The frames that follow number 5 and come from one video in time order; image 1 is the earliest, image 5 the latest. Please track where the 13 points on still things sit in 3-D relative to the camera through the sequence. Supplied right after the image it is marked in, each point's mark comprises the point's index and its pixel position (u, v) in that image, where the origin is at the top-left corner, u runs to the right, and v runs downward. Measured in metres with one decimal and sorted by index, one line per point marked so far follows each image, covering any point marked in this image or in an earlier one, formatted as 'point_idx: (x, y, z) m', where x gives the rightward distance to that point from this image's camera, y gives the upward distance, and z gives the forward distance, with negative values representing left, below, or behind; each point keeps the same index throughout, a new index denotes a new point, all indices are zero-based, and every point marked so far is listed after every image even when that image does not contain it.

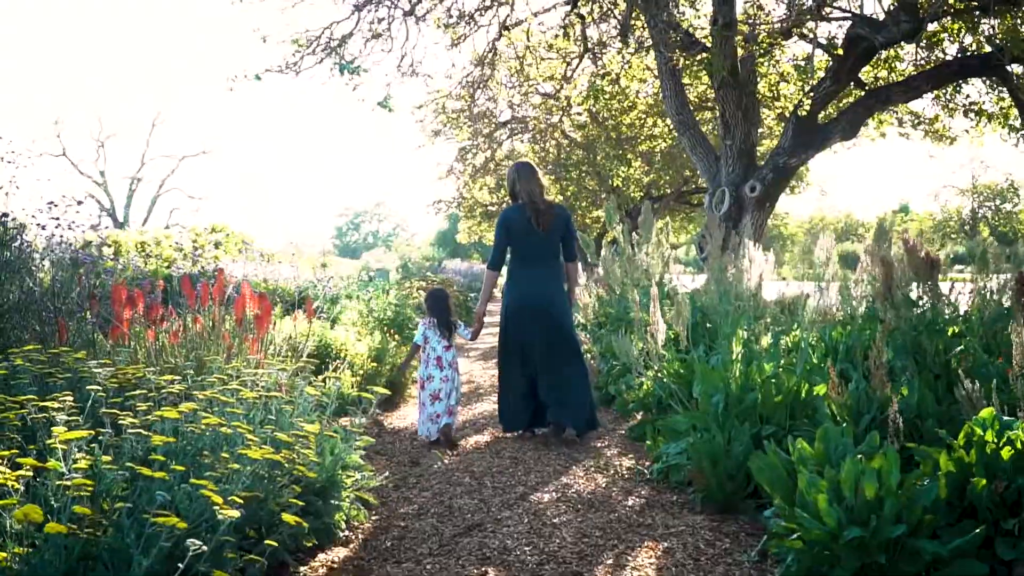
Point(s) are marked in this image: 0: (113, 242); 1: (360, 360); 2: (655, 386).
0: (-3.0, +0.3, +12.2) m
1: (-0.6, -0.3, +6.3) m
2: (+0.4, -0.3, +5.1) m
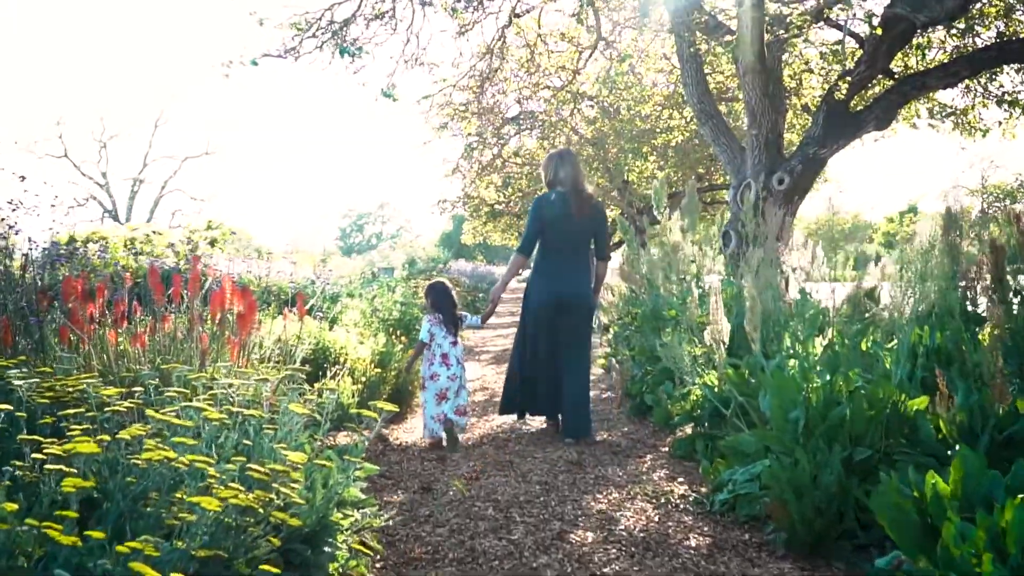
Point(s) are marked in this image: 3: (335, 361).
0: (-2.9, +0.3, +11.4) m
1: (-0.5, -0.3, +5.5) m
2: (+0.5, -0.3, +4.3) m
3: (-0.6, -0.2, +5.5) m
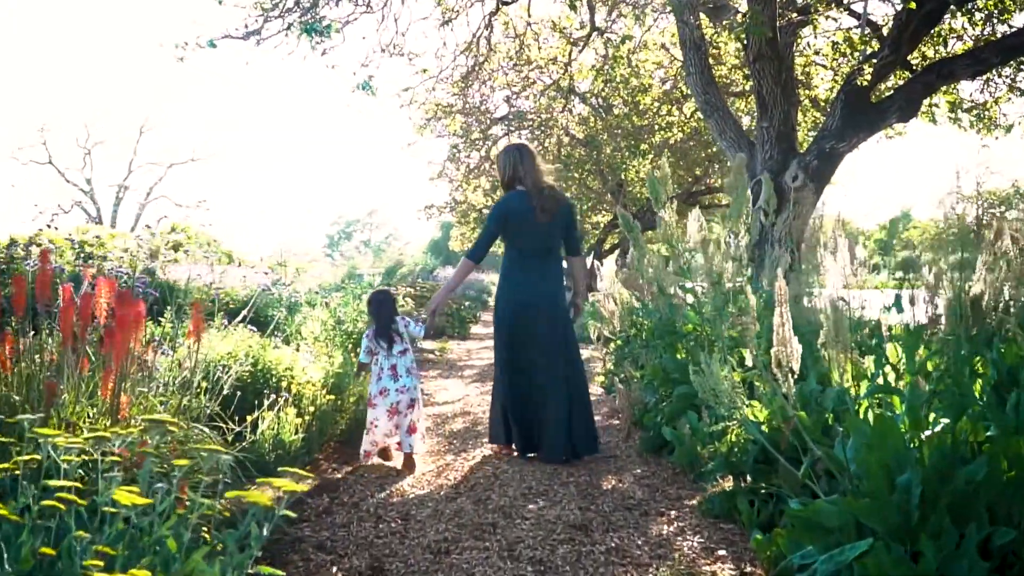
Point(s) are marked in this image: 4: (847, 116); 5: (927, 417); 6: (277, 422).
0: (-3.0, +0.3, +10.3) m
1: (-0.6, -0.3, +4.5) m
2: (+0.5, -0.3, +3.3) m
3: (-0.6, -0.3, +4.4) m
4: (+2.1, +1.1, +10.2) m
5: (+0.7, -0.2, +2.6) m
6: (-0.6, -0.3, +4.2) m
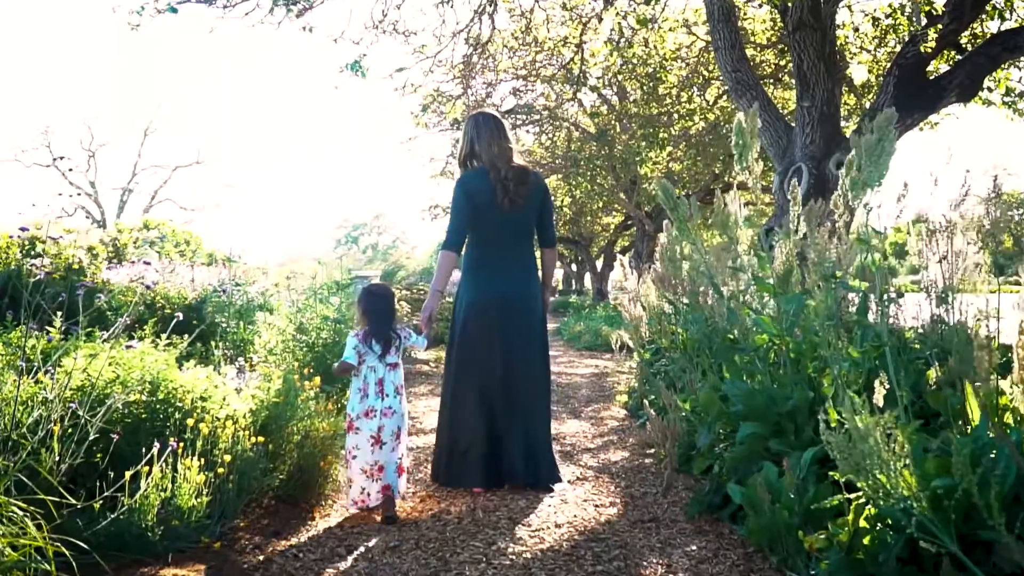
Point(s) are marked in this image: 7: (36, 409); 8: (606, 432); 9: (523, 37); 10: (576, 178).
0: (-2.9, +0.3, +9.0) m
1: (-0.6, -0.3, +3.2) m
2: (+0.5, -0.3, +2.0) m
3: (-0.6, -0.3, +3.1) m
4: (+2.1, +1.1, +8.9) m
5: (+0.7, -0.2, +1.3) m
6: (-0.6, -0.3, +2.9) m
7: (-0.8, -0.2, +2.8) m
8: (+0.3, -0.5, +5.4) m
9: (+0.1, +2.0, +13.0) m
10: (+0.6, +1.1, +16.2) m
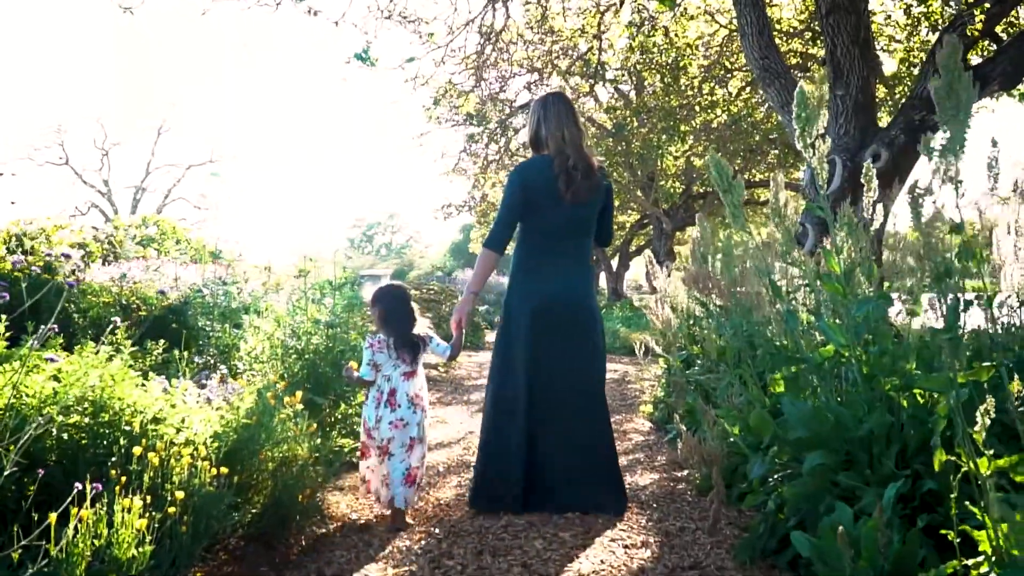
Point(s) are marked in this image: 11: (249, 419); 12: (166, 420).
0: (-2.8, +0.3, +8.5) m
1: (-0.5, -0.3, +2.6) m
2: (+0.5, -0.3, +1.4) m
3: (-0.6, -0.3, +2.6) m
4: (+2.2, +1.1, +8.3) m
5: (+0.7, -0.2, +0.8) m
6: (-0.6, -0.3, +2.3) m
7: (-0.8, -0.2, +2.2) m
8: (+0.4, -0.5, +4.9) m
9: (+0.2, +2.0, +12.4) m
10: (+0.8, +1.1, +15.7) m
11: (-0.5, -0.3, +3.0) m
12: (-0.6, -0.2, +2.8) m
